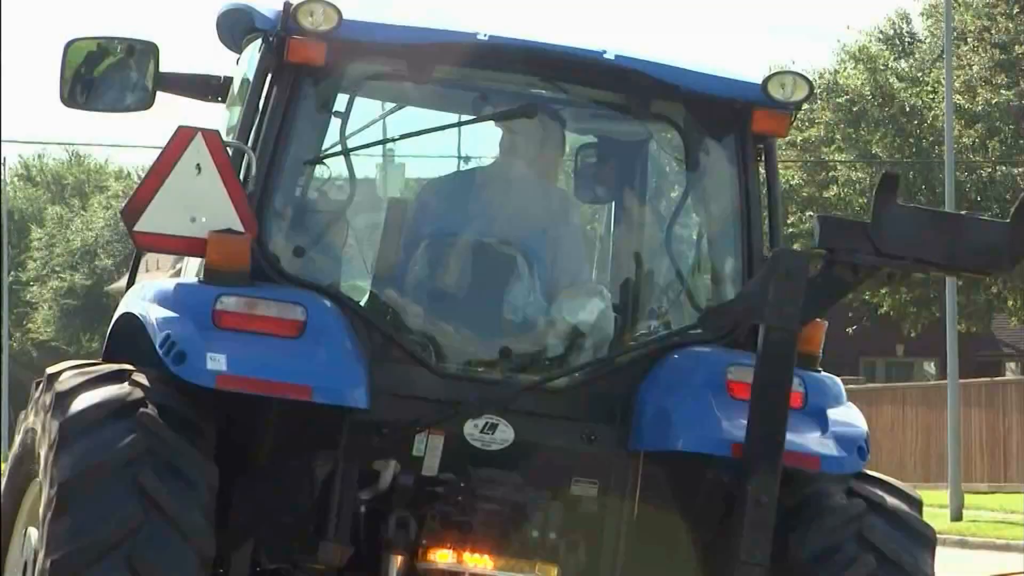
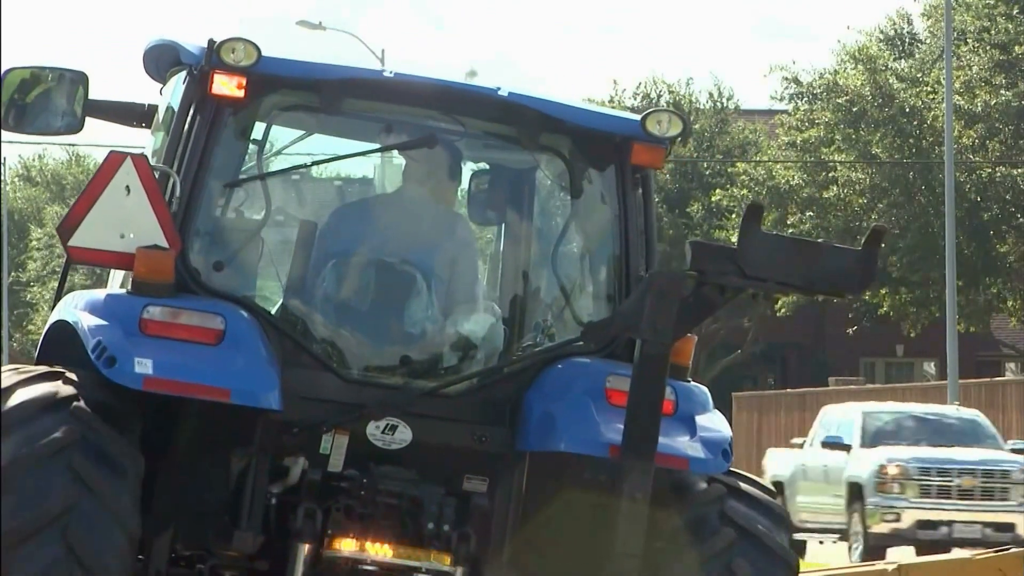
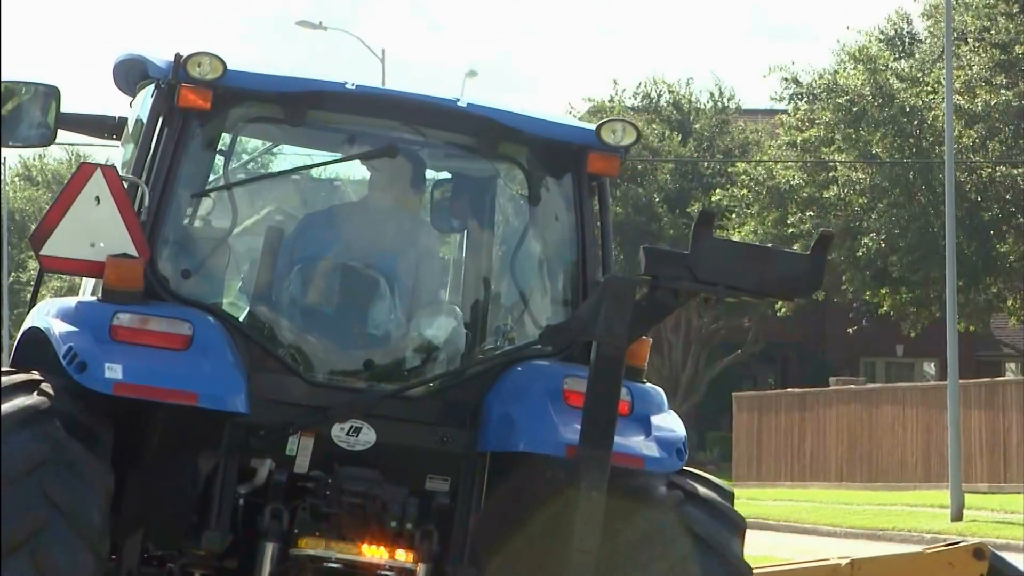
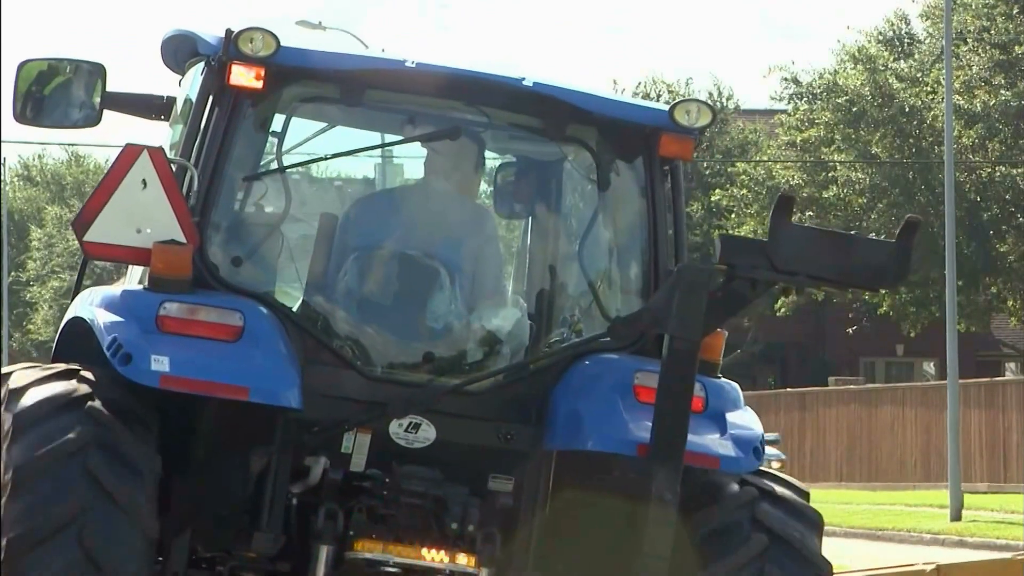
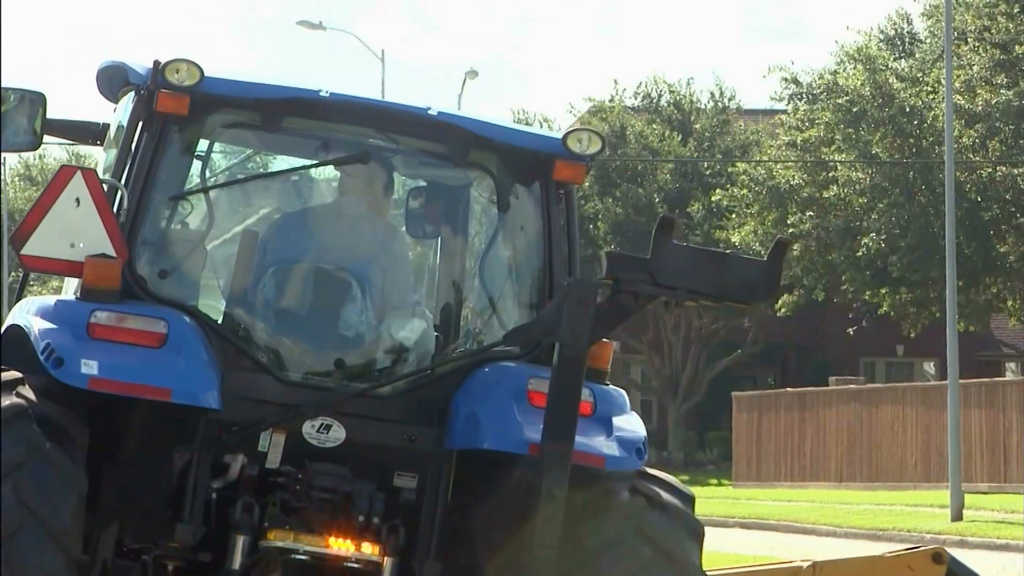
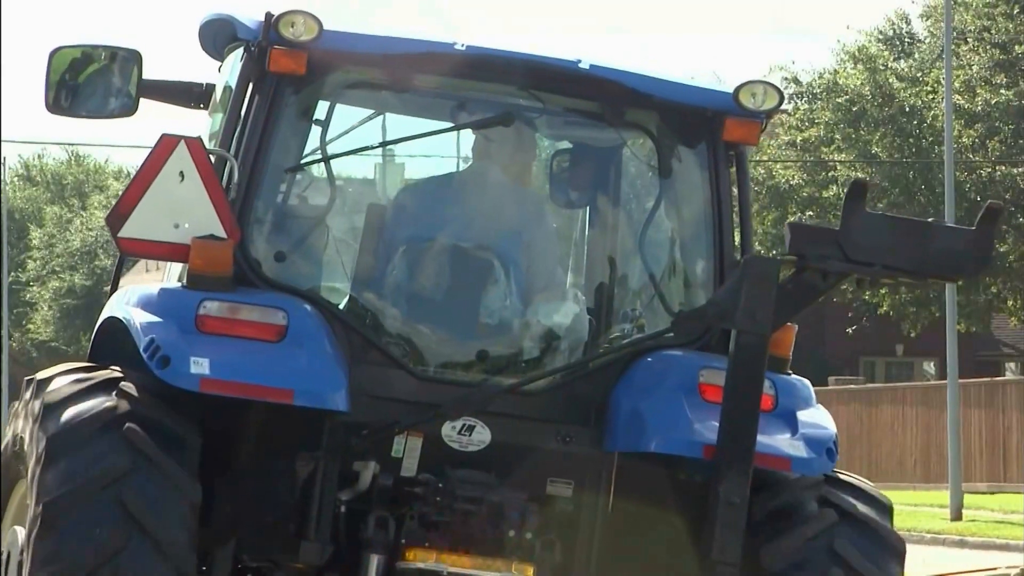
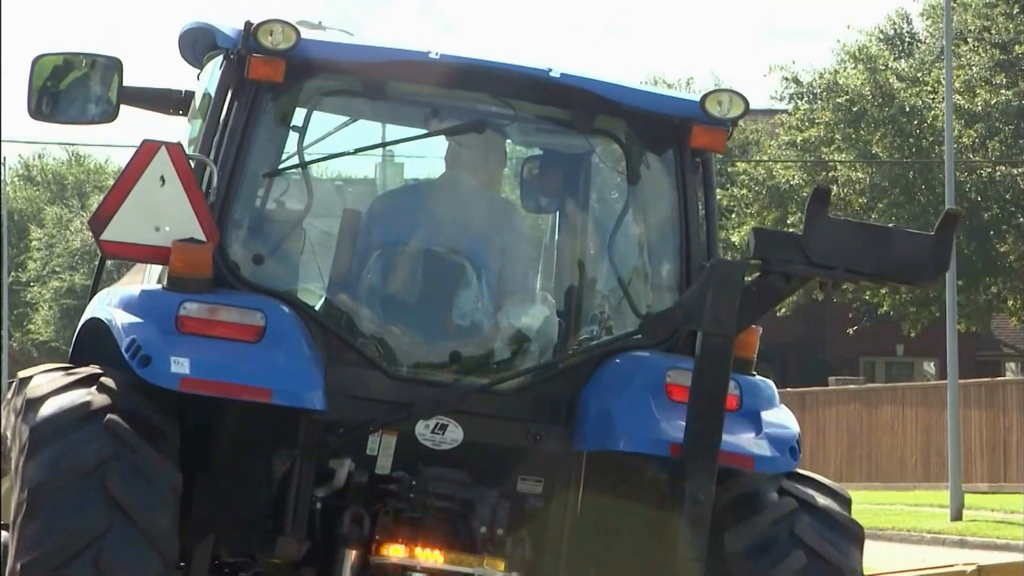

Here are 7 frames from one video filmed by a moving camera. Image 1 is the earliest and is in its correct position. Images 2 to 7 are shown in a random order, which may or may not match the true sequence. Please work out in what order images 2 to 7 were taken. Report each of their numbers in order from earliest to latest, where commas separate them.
6, 7, 4, 2, 3, 5
